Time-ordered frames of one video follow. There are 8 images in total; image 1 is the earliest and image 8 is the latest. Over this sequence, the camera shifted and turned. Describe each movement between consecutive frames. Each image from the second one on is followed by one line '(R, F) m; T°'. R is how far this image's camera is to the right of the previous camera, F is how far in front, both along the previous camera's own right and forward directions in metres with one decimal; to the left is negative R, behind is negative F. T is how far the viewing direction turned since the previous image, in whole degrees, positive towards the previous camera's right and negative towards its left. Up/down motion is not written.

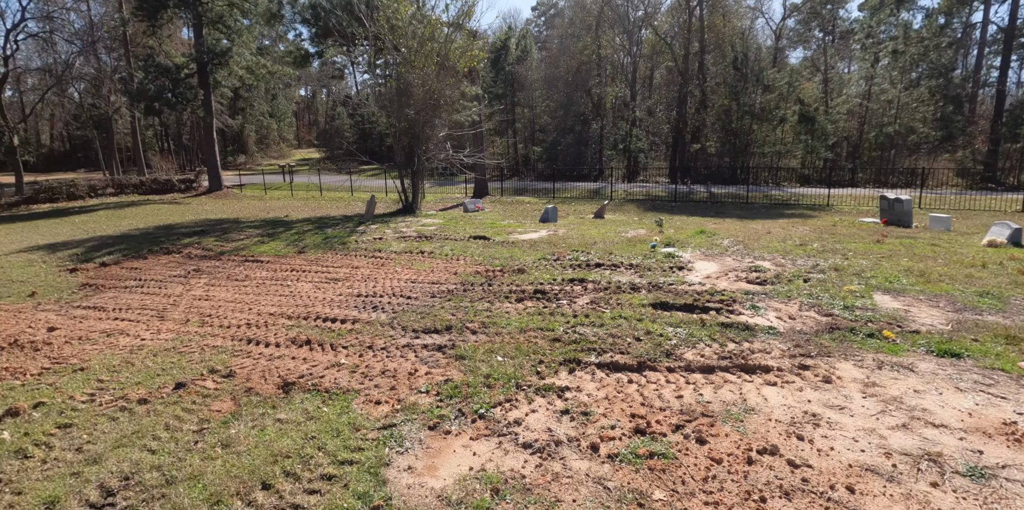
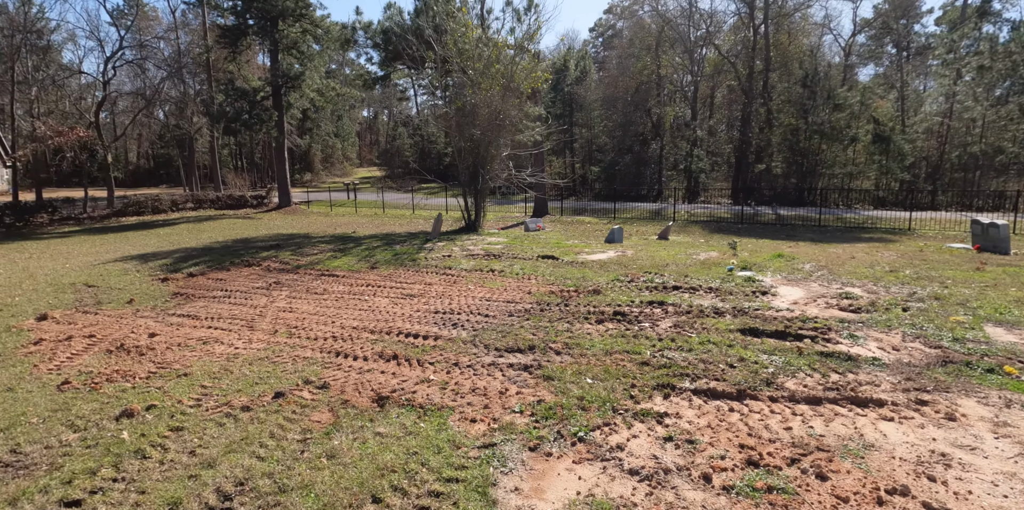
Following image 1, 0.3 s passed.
(-0.3, 0.0) m; -5°
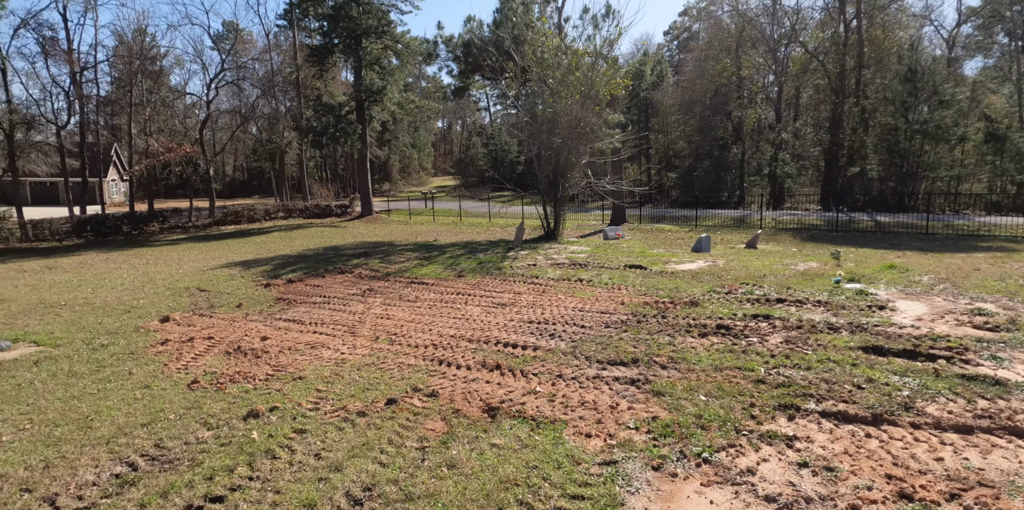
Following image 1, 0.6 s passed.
(-0.2, 0.0) m; -7°
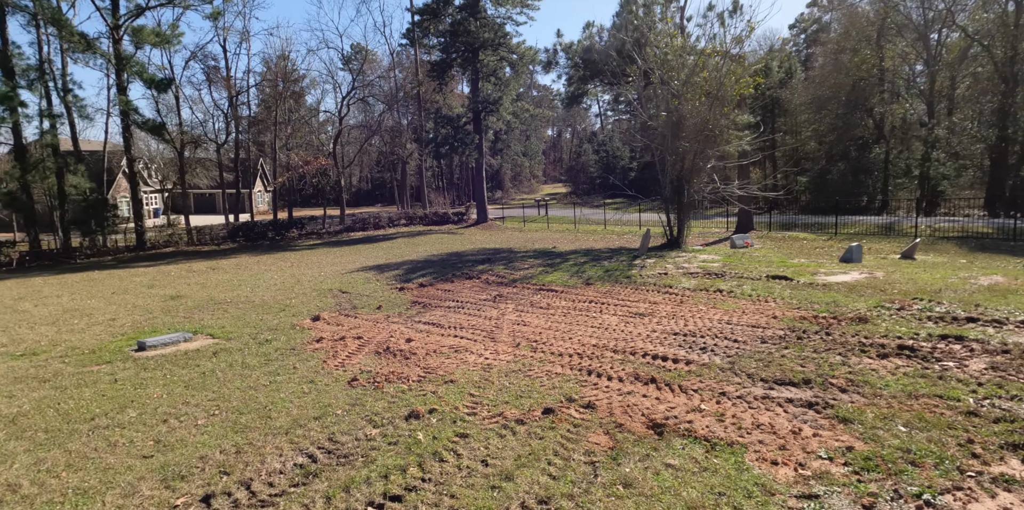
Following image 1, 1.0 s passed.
(-0.4, +0.1) m; -11°
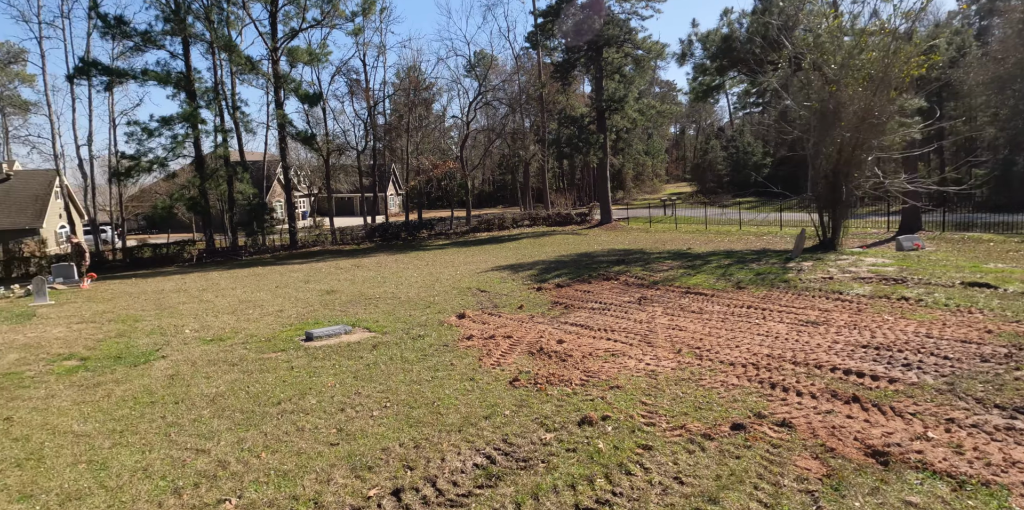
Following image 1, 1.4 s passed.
(-0.4, +0.2) m; -12°
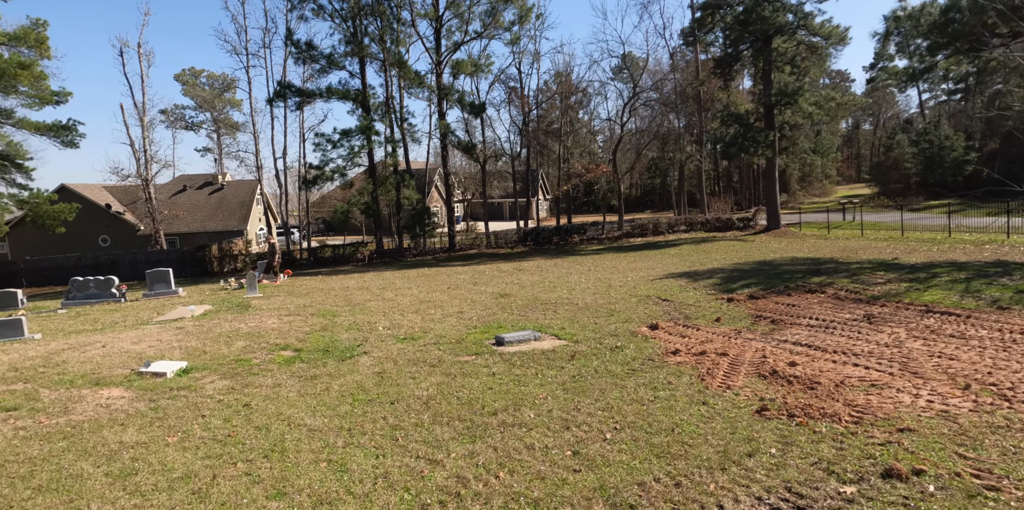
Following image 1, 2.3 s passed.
(-0.8, +0.4) m; -14°
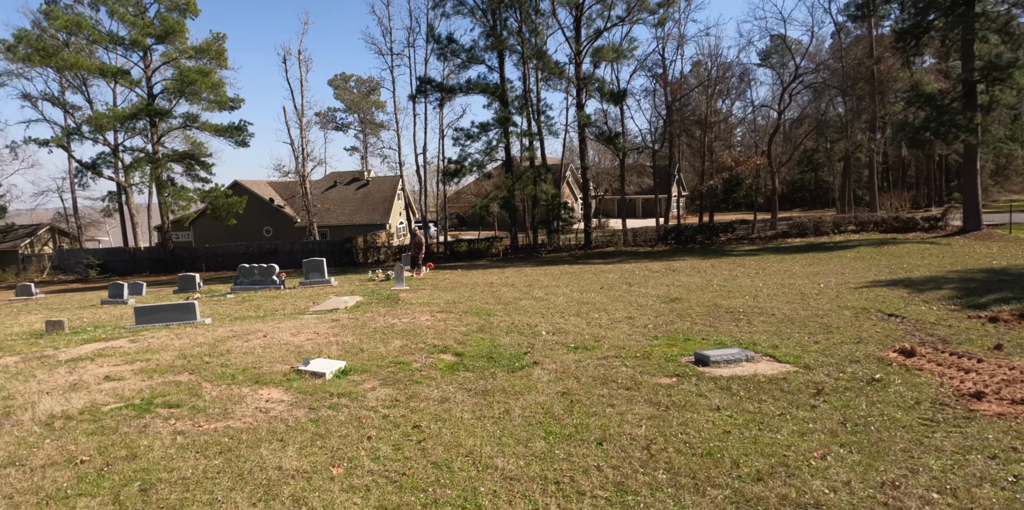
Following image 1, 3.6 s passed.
(-0.9, +1.3) m; -12°
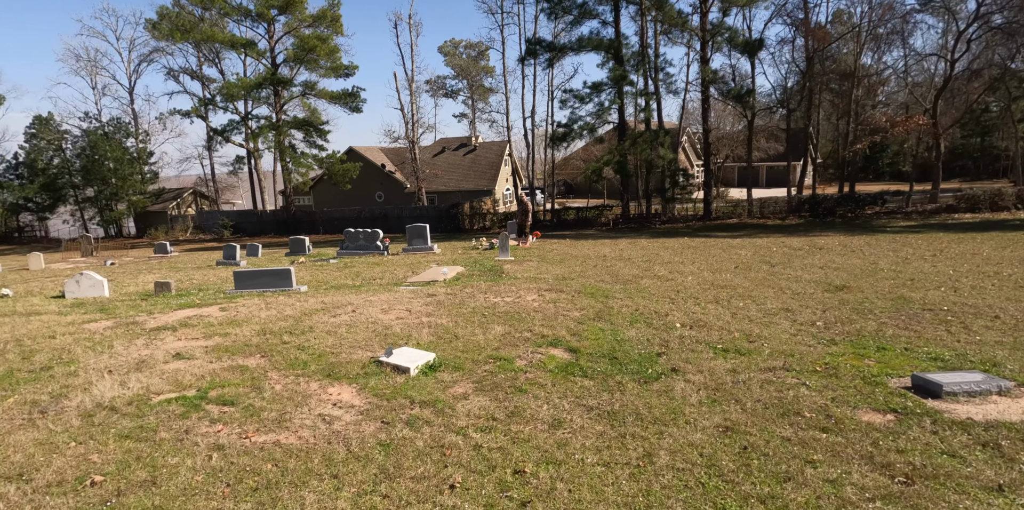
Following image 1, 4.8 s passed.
(-0.3, +1.6) m; -10°
